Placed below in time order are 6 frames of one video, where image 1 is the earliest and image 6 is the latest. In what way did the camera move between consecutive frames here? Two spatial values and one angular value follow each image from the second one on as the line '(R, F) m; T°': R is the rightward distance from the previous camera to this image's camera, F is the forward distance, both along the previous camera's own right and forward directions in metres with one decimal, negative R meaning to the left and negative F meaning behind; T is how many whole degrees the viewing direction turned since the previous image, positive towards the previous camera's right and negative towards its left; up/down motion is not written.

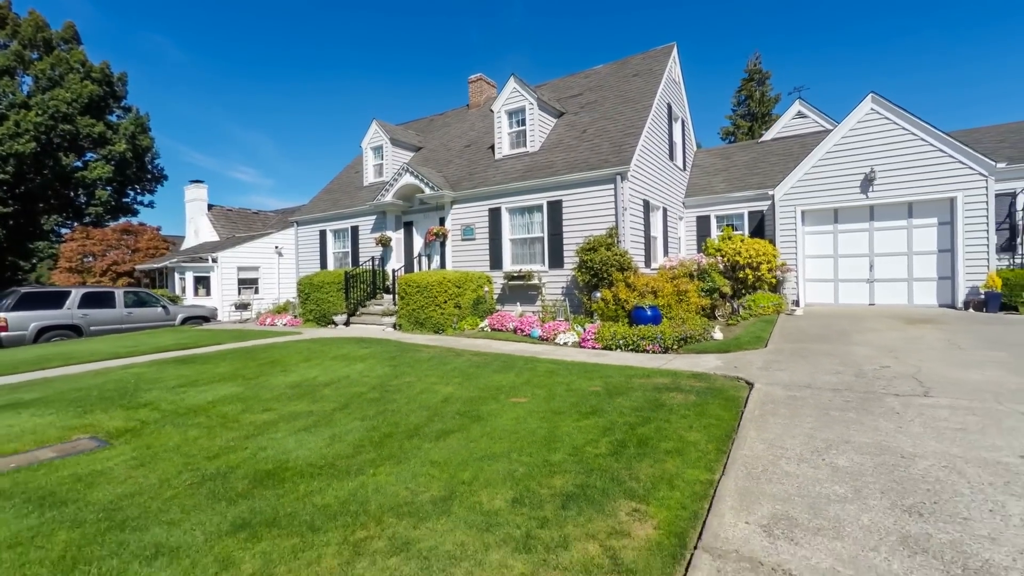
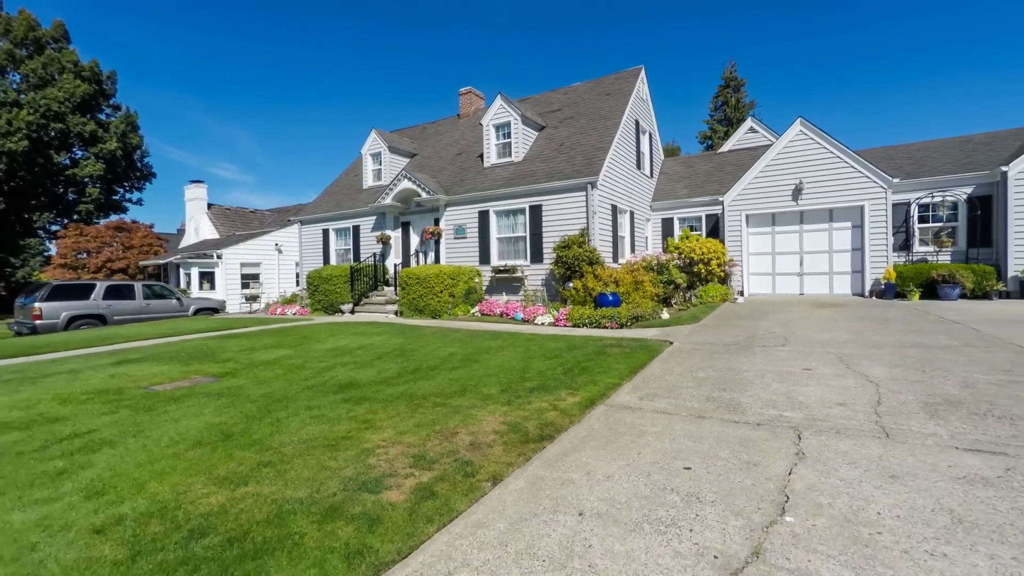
(0.0, -2.2) m; +2°
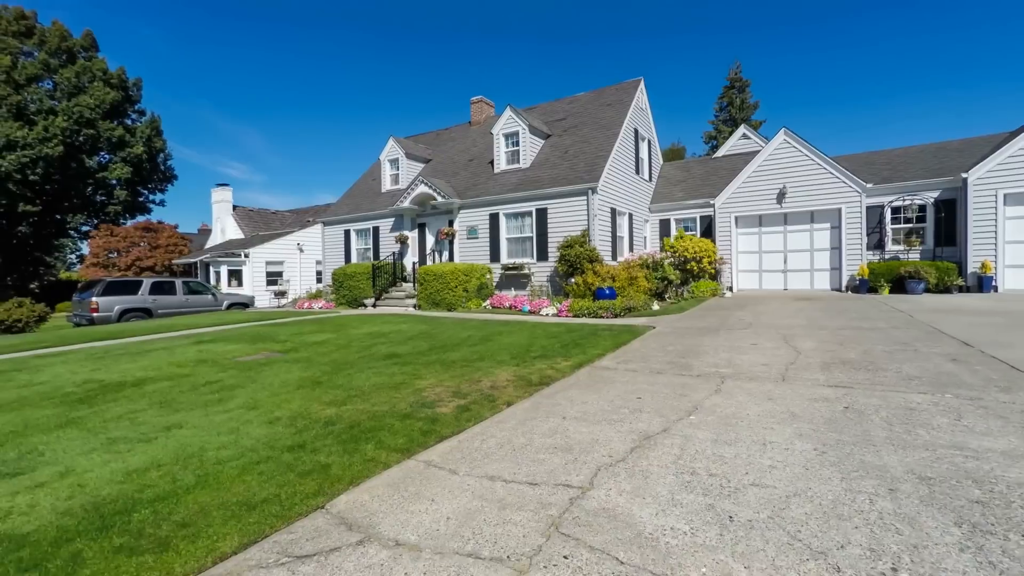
(0.0, -1.6) m; -1°
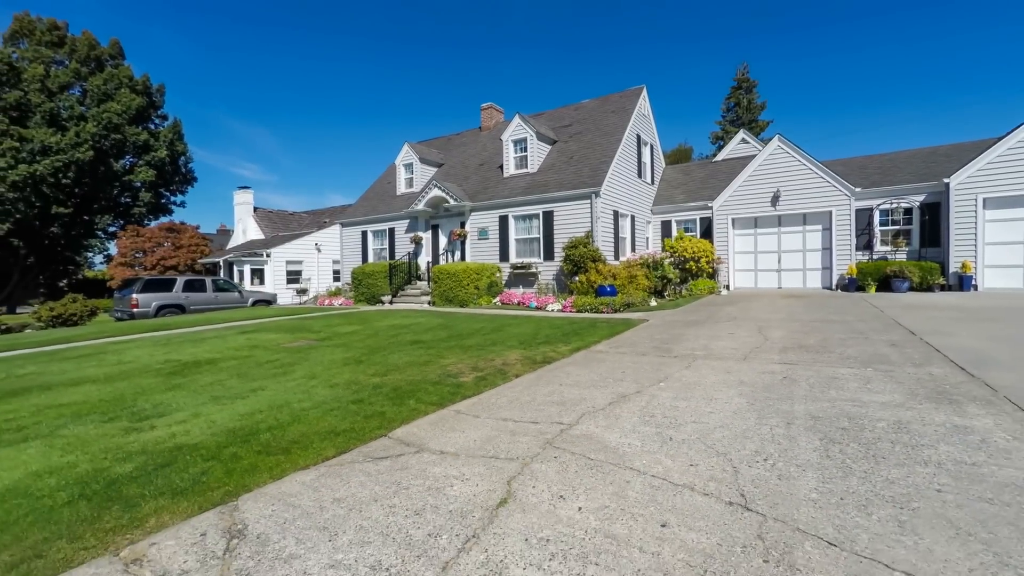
(0.0, -1.1) m; -1°
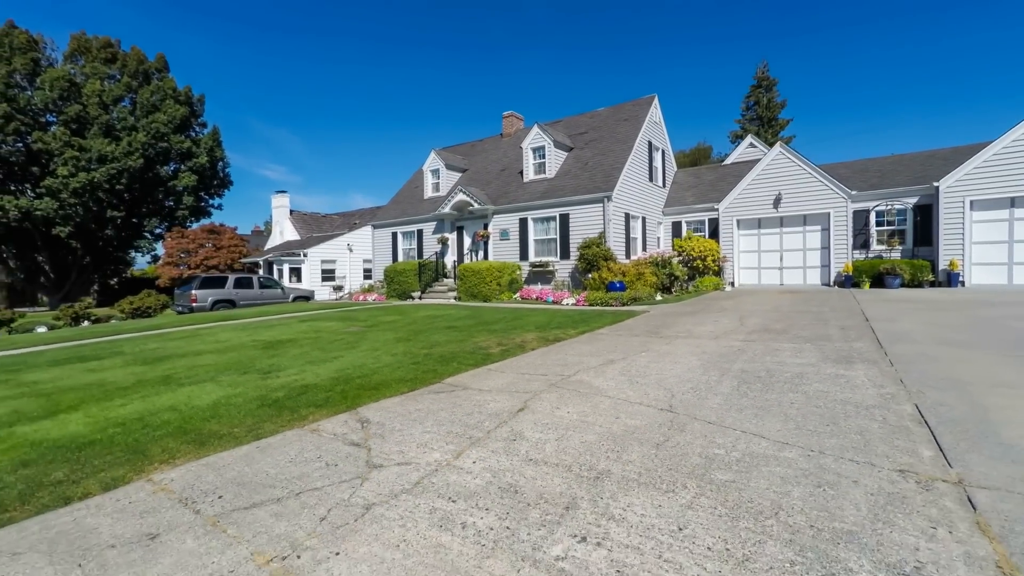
(0.0, -1.7) m; -3°
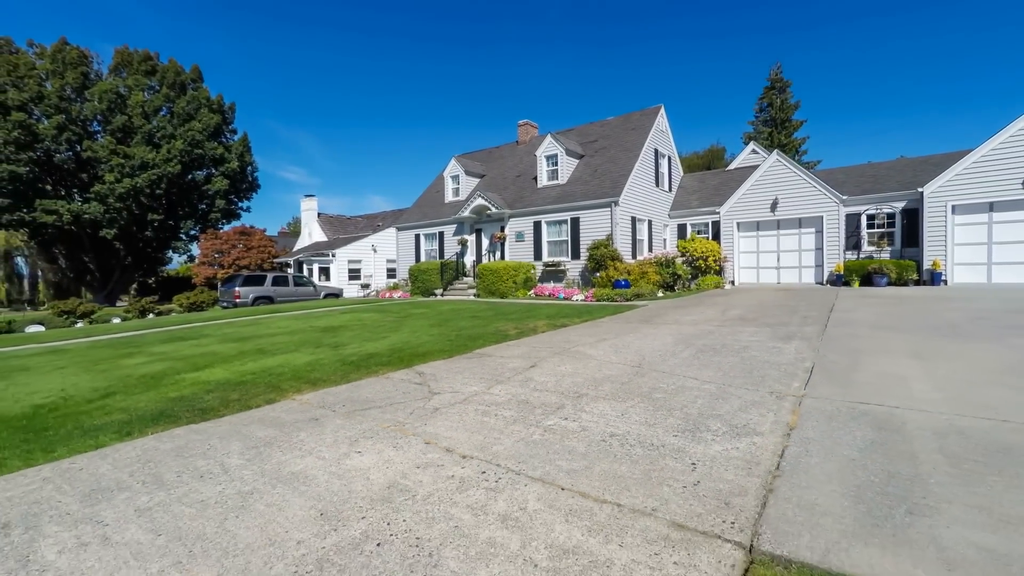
(0.0, -1.7) m; -2°
